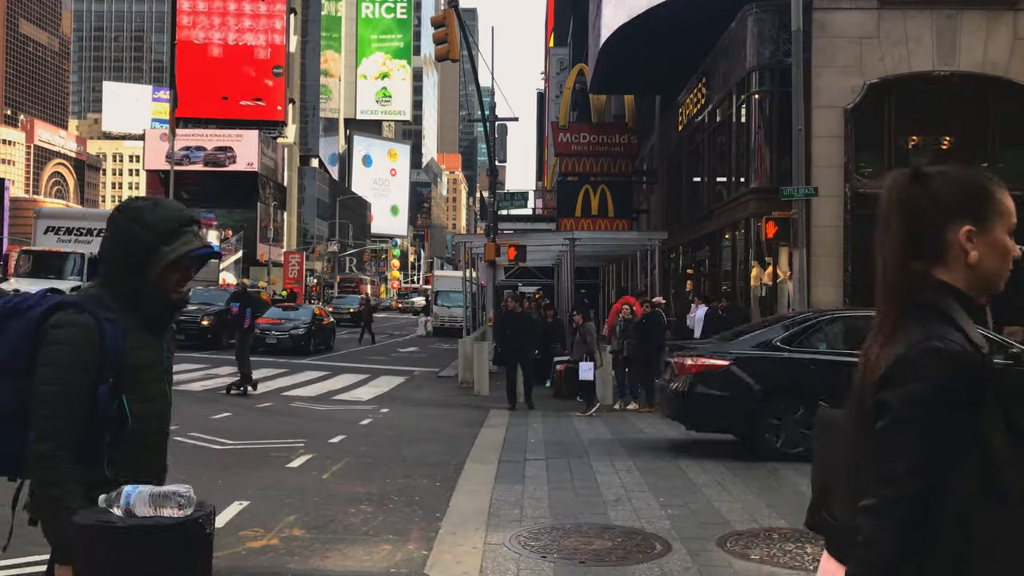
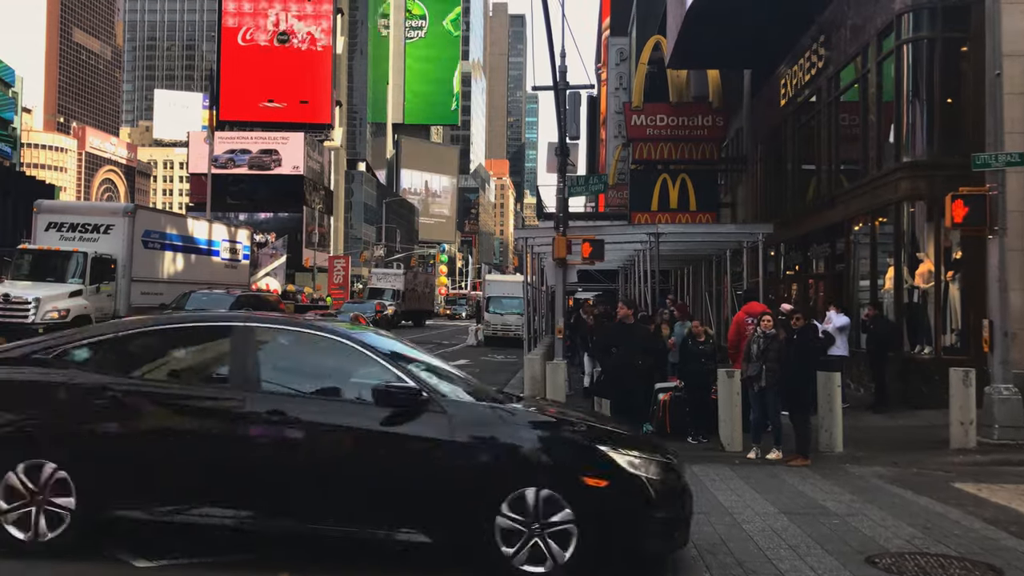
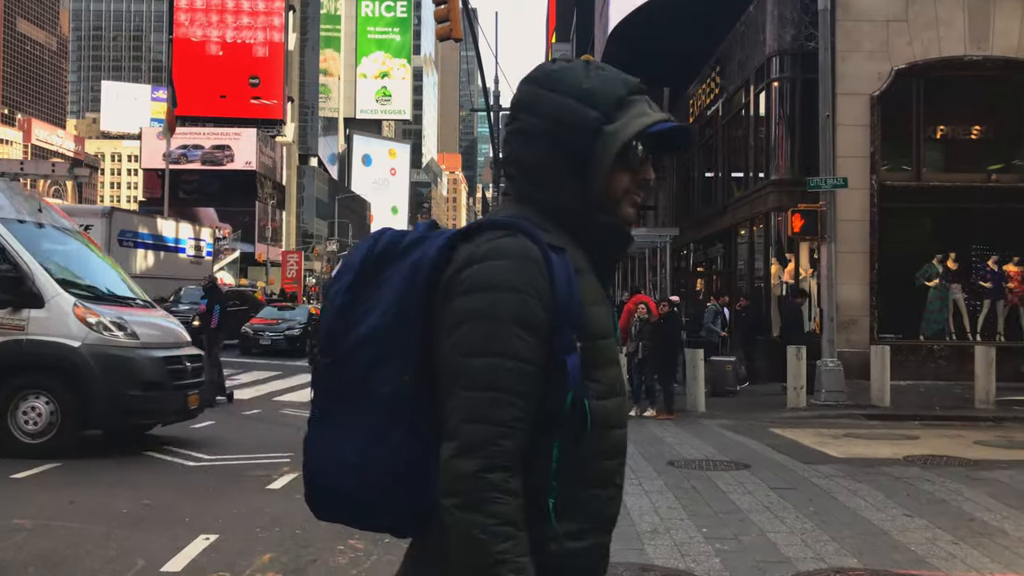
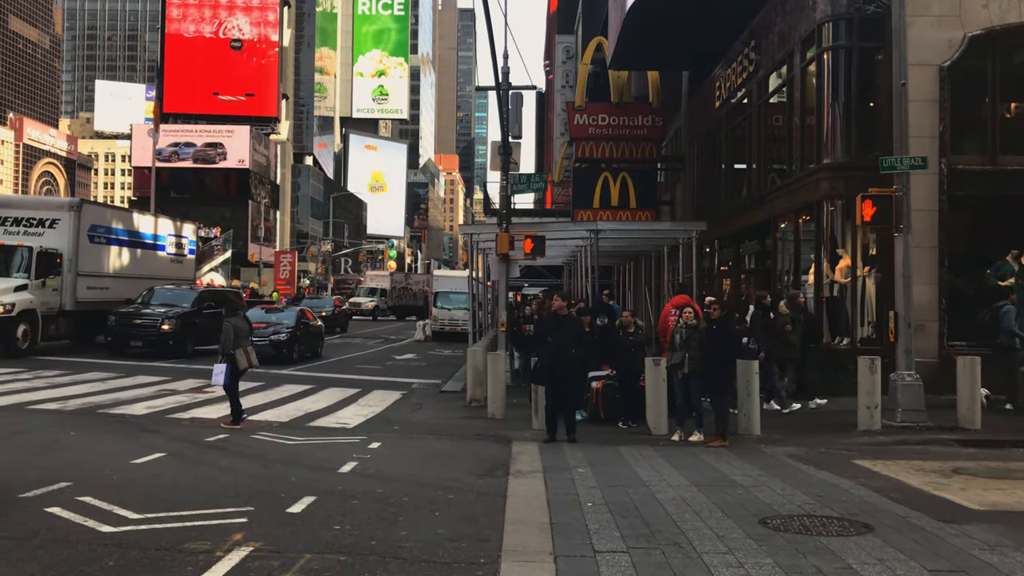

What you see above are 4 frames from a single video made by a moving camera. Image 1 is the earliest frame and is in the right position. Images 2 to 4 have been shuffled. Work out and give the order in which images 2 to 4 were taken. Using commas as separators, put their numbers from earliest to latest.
3, 4, 2
